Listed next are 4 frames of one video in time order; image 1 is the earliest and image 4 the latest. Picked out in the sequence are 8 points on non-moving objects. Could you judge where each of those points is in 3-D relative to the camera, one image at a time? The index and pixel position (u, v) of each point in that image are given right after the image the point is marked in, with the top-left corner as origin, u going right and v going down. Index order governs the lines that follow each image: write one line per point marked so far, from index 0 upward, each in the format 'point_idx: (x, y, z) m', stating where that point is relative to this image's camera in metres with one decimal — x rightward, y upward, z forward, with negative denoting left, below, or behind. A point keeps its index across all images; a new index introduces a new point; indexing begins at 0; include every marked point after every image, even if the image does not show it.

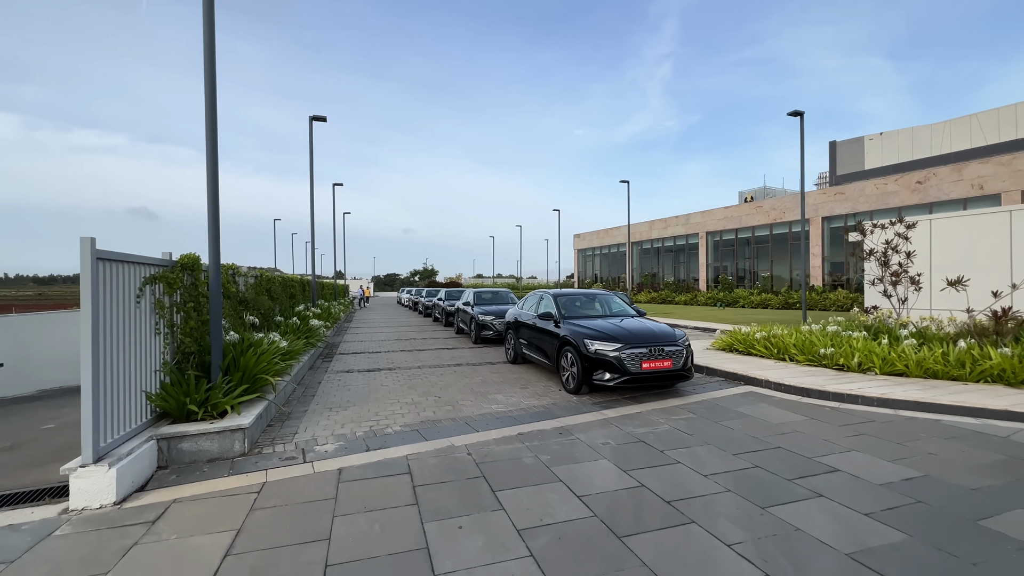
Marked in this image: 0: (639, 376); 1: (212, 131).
0: (+2.0, -1.3, +6.8) m
1: (-3.9, +2.0, +5.8) m
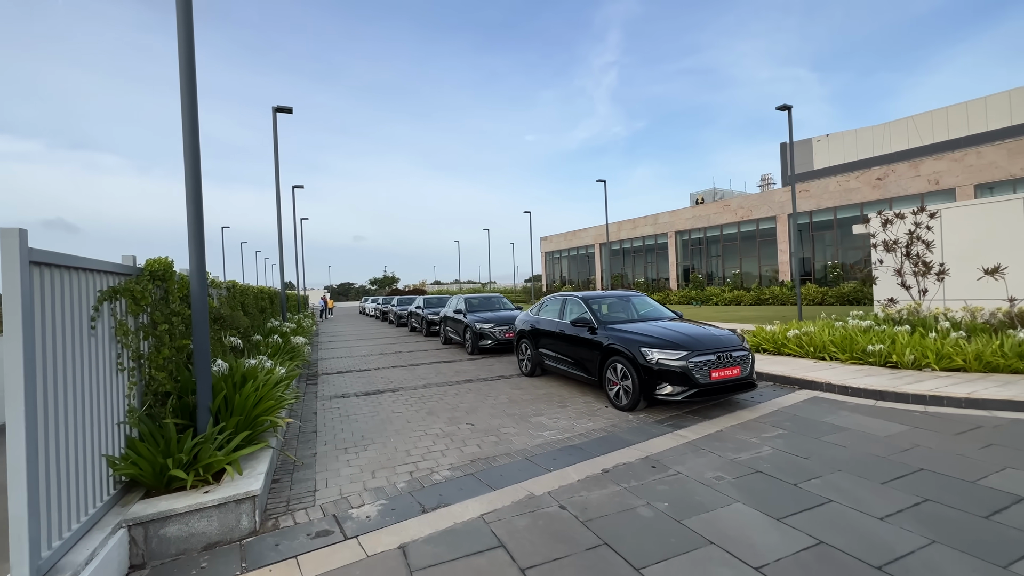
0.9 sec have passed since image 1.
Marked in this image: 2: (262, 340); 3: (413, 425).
0: (+2.6, -1.3, +6.0) m
1: (-3.2, +1.9, +4.4) m
2: (-4.5, -0.9, +8.1) m
3: (-1.4, -1.9, +6.2) m
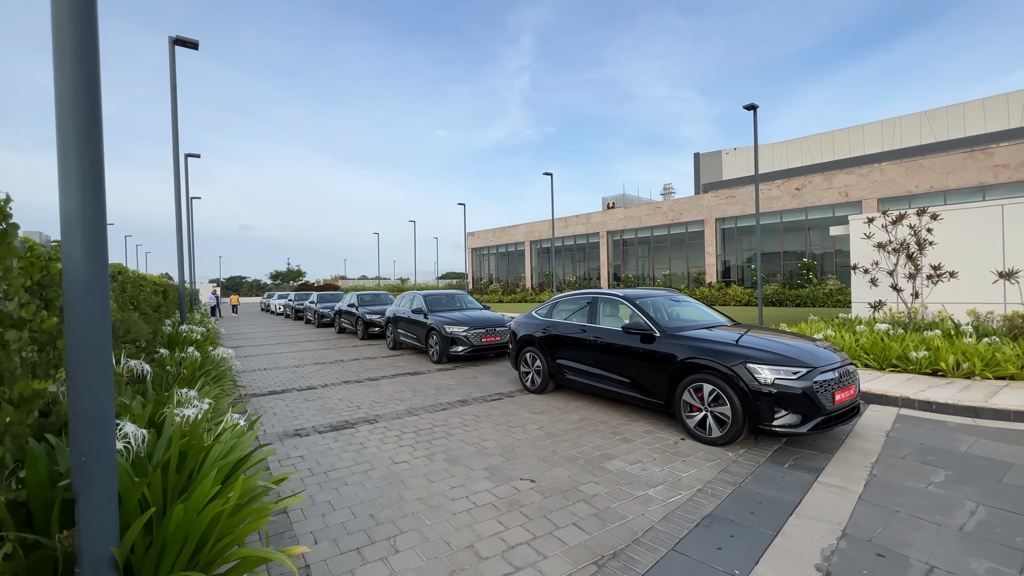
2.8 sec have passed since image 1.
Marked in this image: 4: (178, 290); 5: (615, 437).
0: (+3.3, -1.3, +4.6) m
1: (-2.0, +2.0, +1.9) m
2: (-4.1, -0.8, +5.3) m
3: (-0.7, -1.8, +4.1) m
4: (-8.6, -0.1, +11.3) m
5: (+1.2, -1.7, +5.3) m
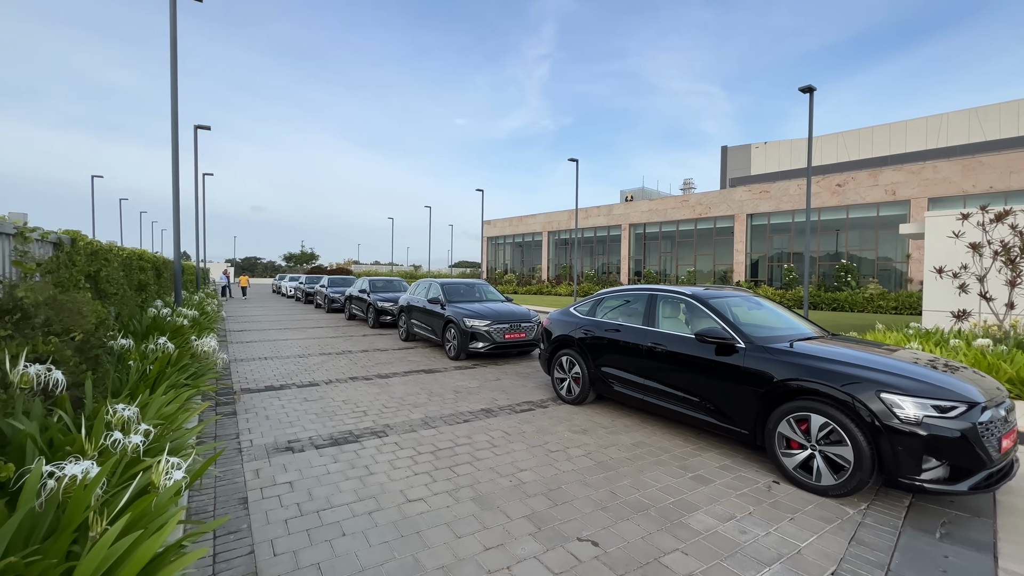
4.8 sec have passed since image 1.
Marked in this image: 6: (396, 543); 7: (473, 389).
0: (+3.7, -1.4, +3.4) m
1: (-1.5, +2.1, +0.8) m
2: (-3.6, -0.5, +4.3) m
3: (-0.3, -1.7, +3.0) m
4: (-8.0, +0.5, +10.4) m
5: (+1.6, -1.7, +4.2) m
6: (-0.8, -1.7, +3.1) m
7: (-0.7, -1.6, +7.2) m
